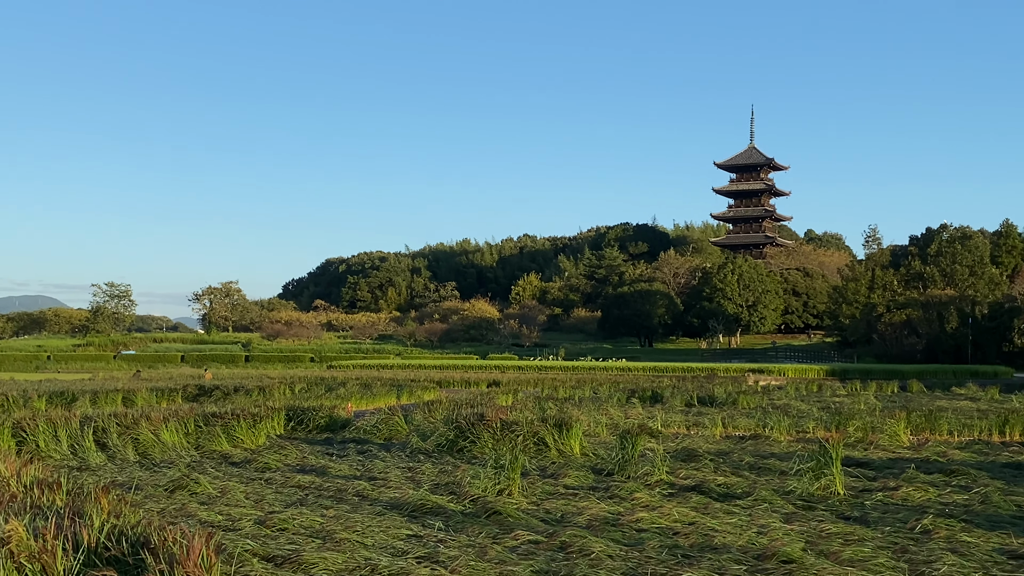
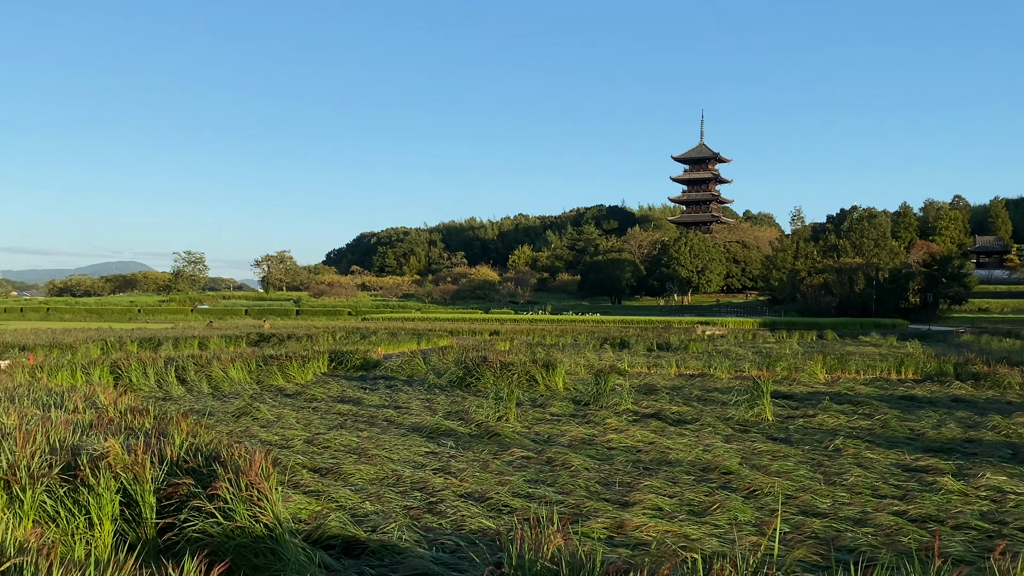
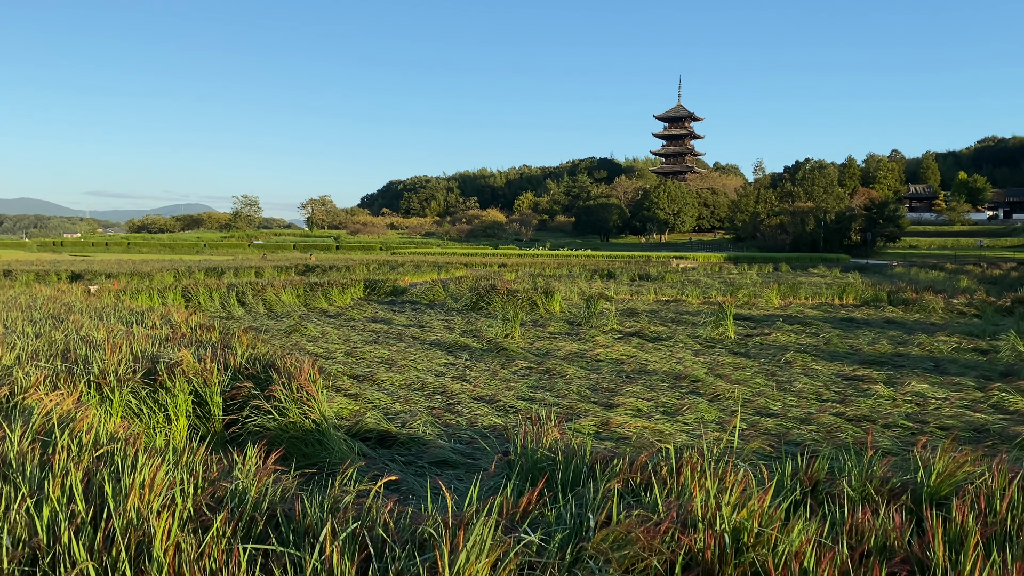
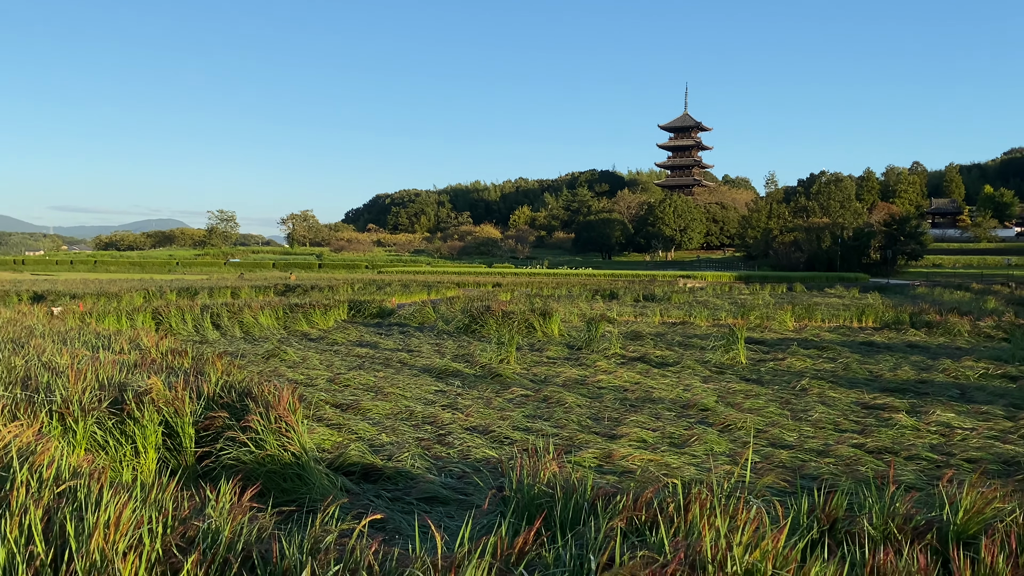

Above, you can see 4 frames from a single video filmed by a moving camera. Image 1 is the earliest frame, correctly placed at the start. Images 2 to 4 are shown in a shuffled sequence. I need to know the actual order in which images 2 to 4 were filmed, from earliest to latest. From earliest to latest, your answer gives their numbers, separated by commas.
2, 4, 3
